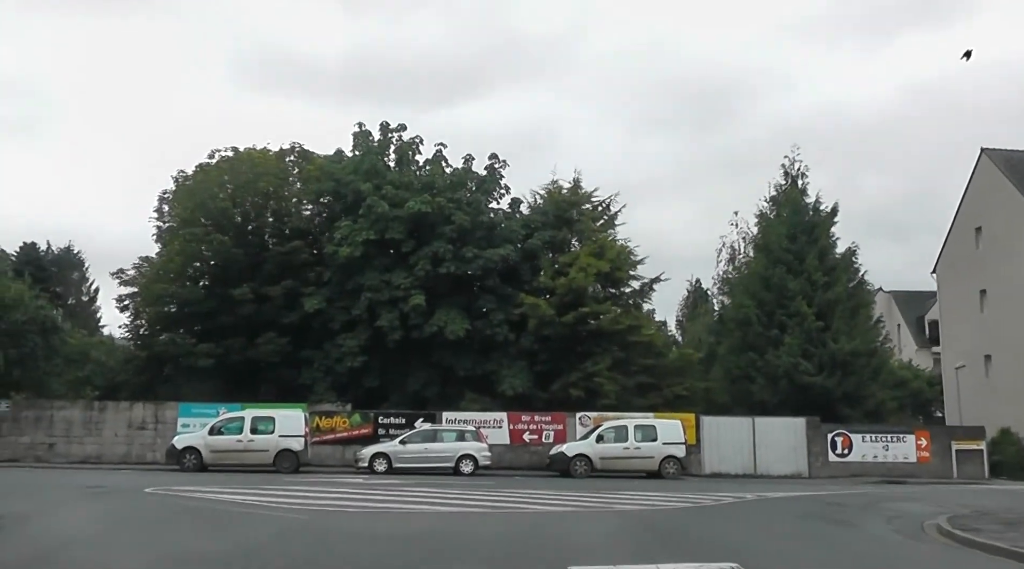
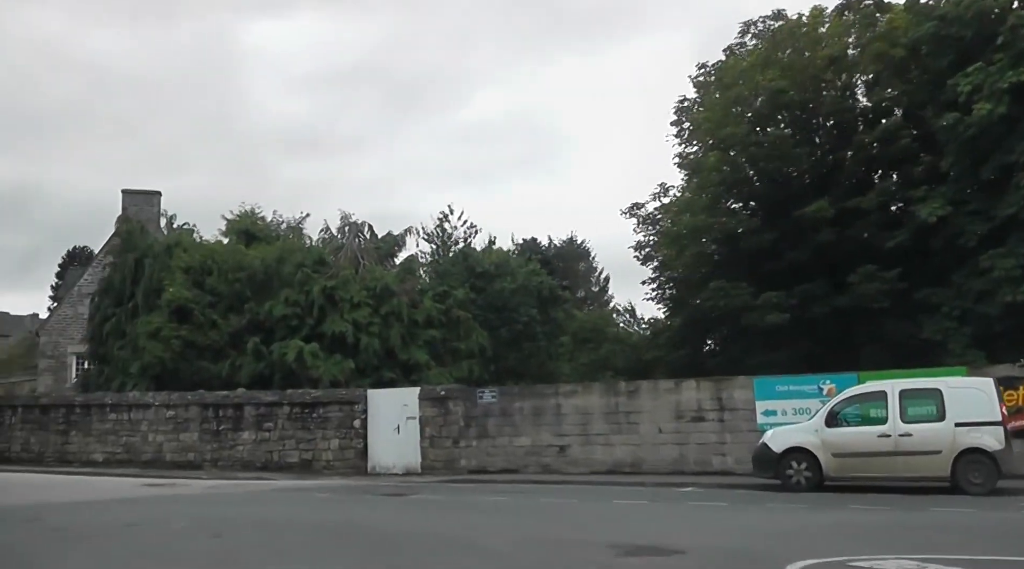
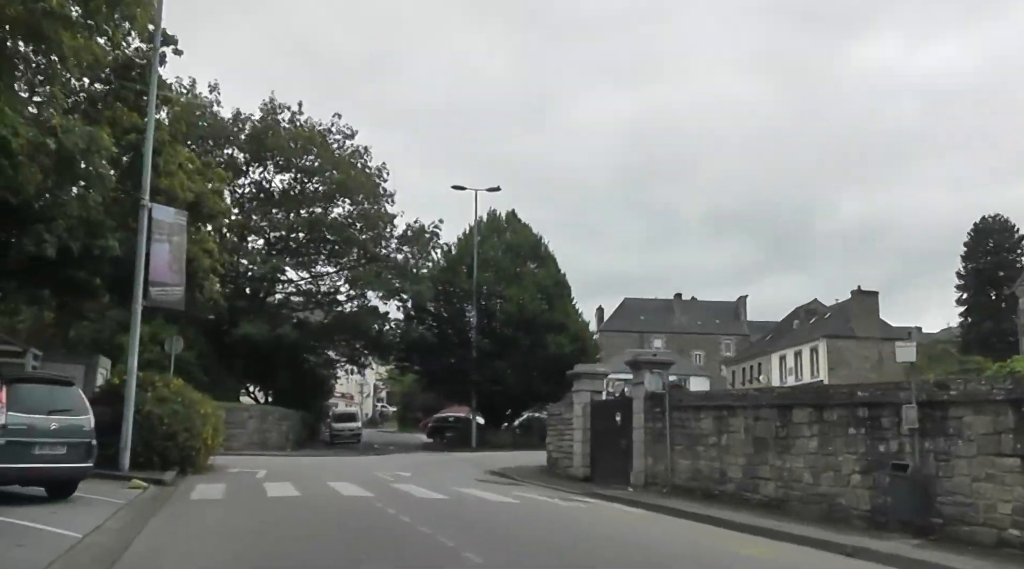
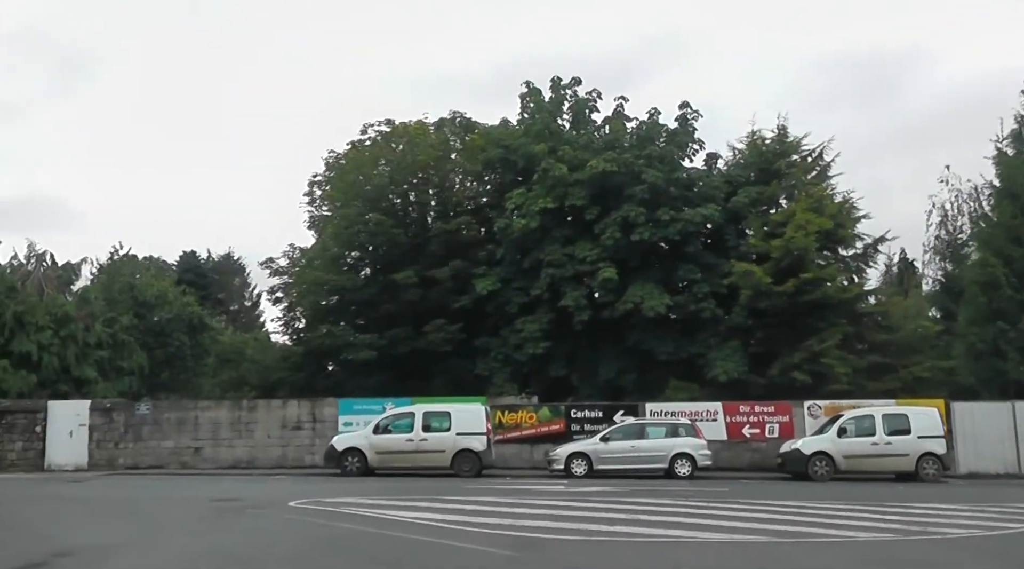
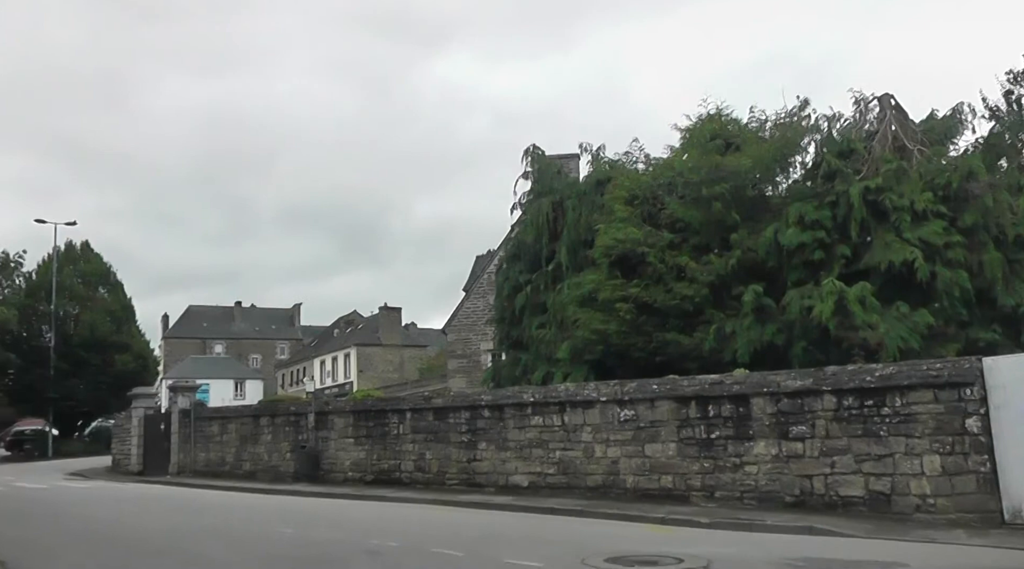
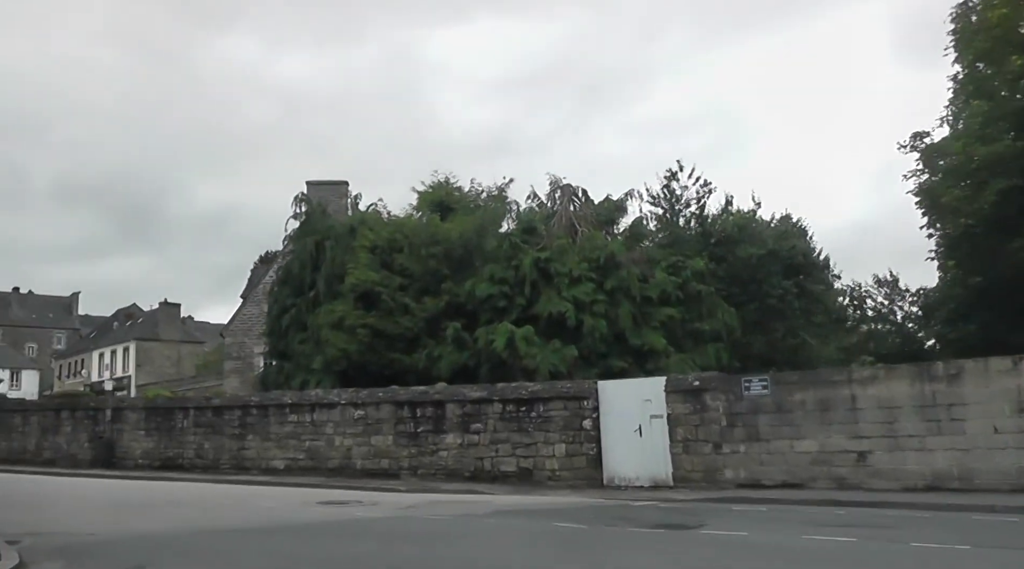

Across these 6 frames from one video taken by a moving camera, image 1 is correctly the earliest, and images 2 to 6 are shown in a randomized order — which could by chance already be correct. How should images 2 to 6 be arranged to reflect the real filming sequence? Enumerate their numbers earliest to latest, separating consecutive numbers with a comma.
4, 2, 6, 5, 3
